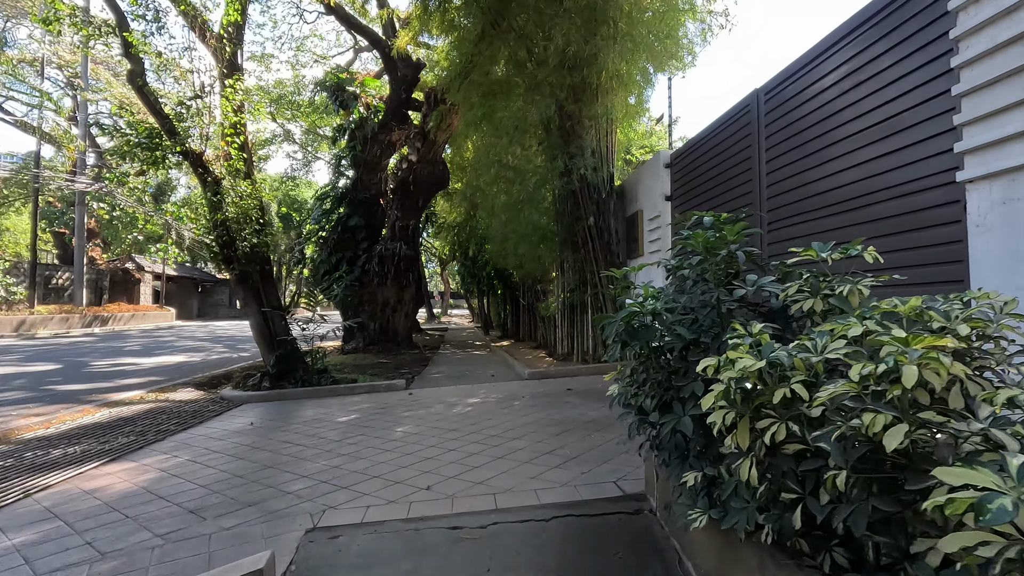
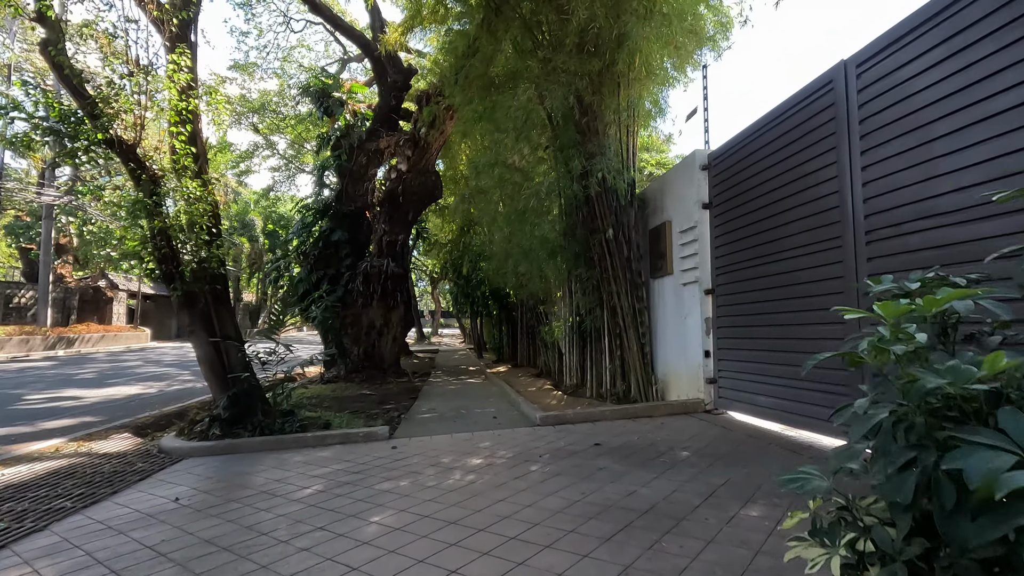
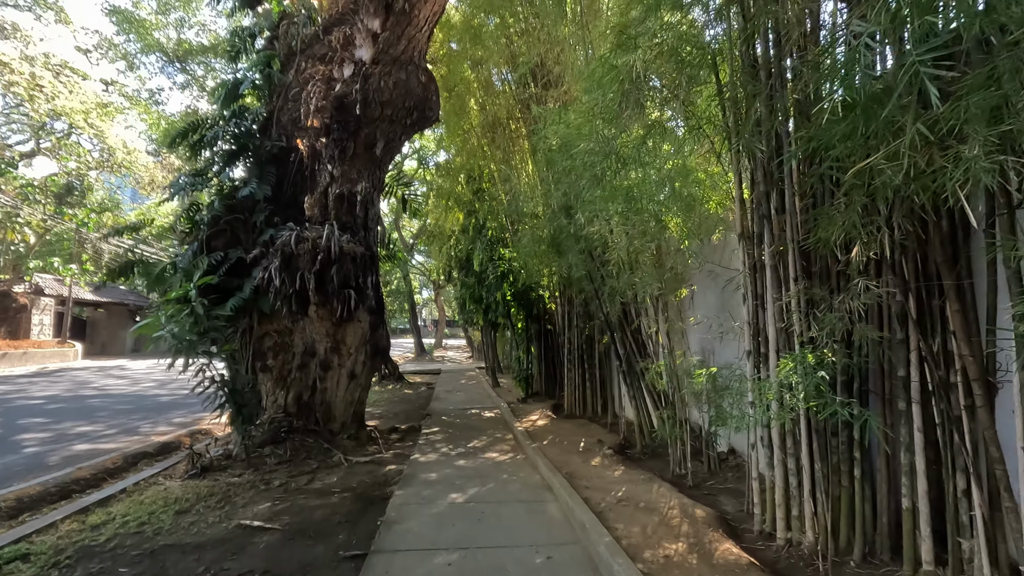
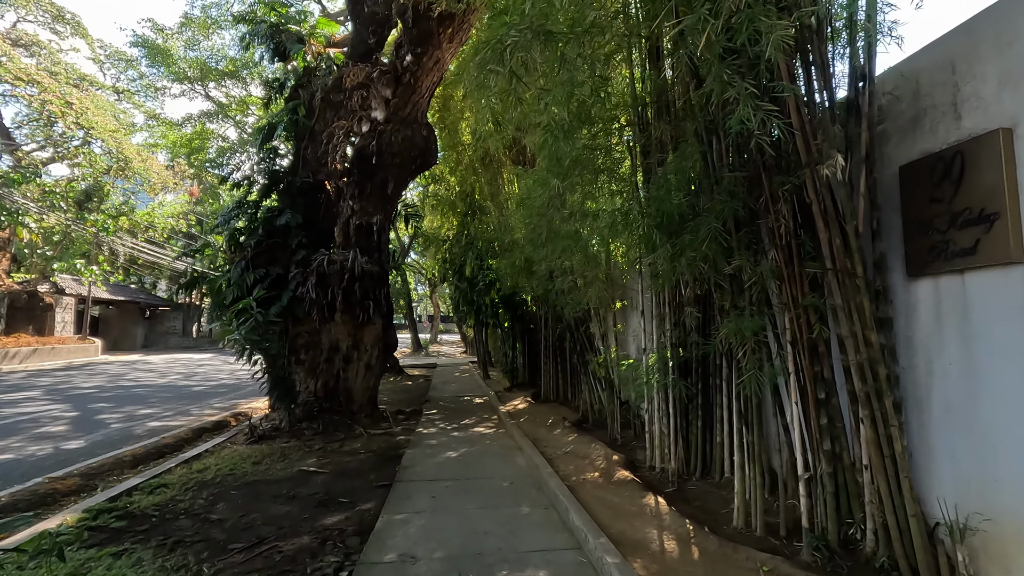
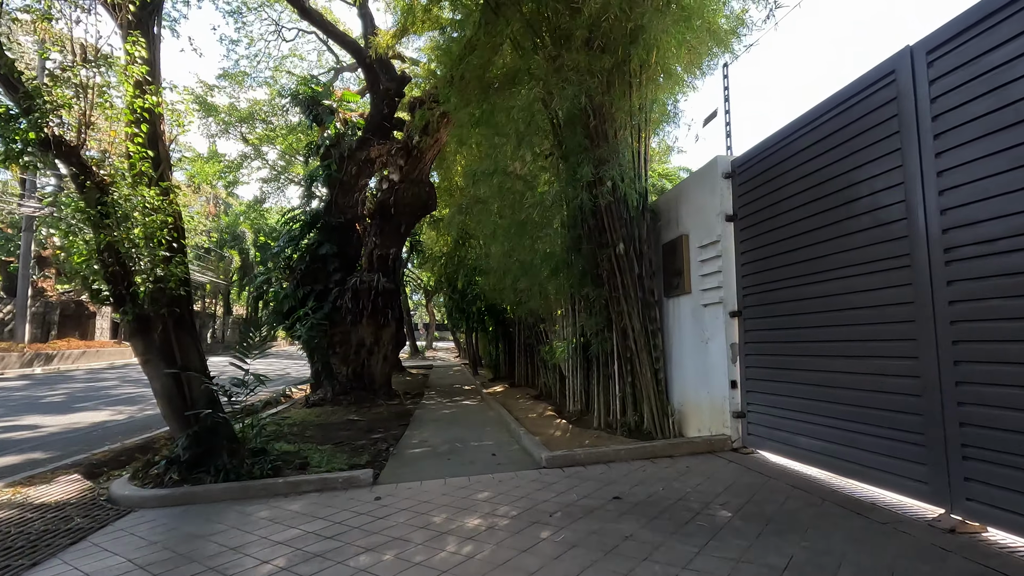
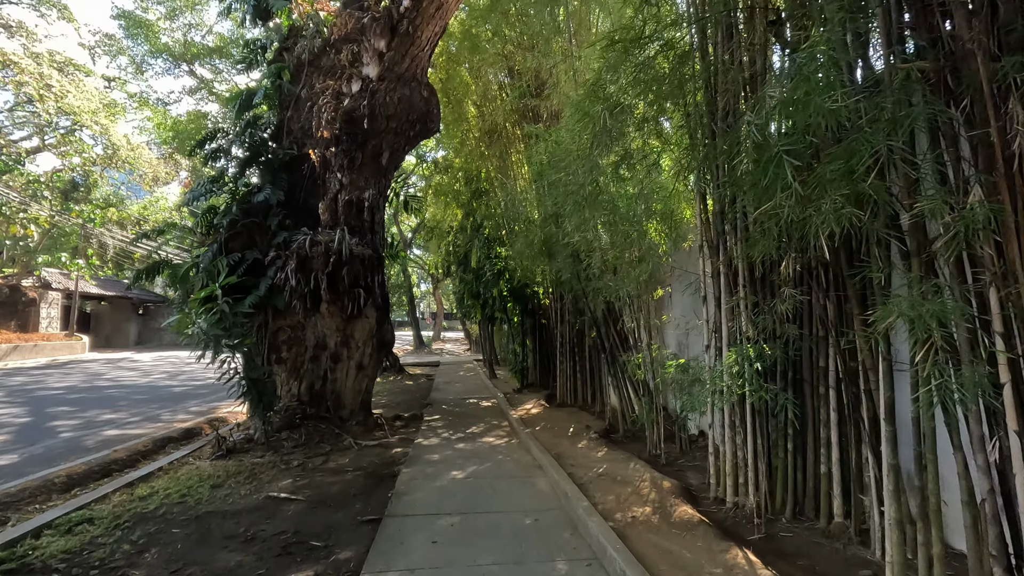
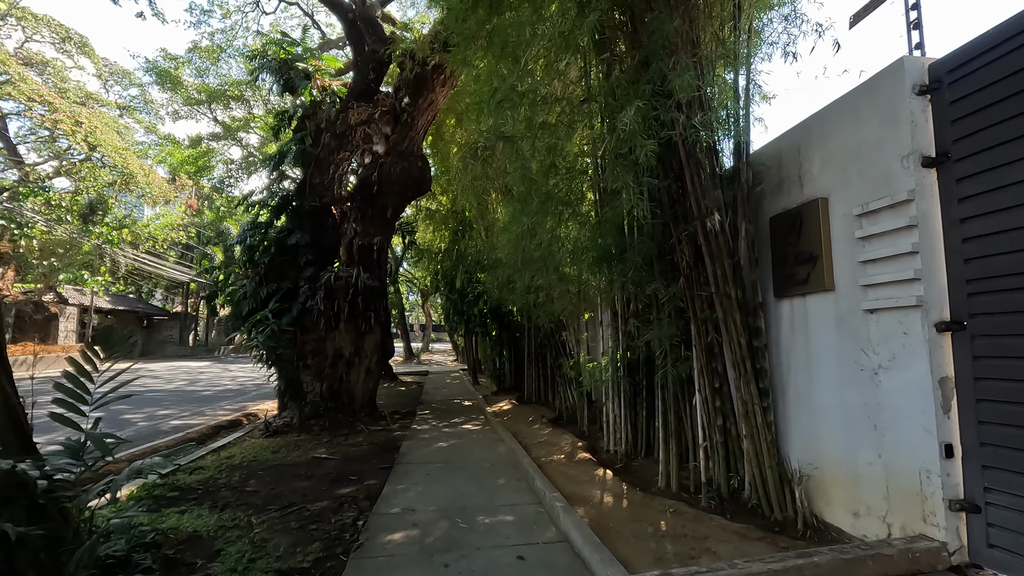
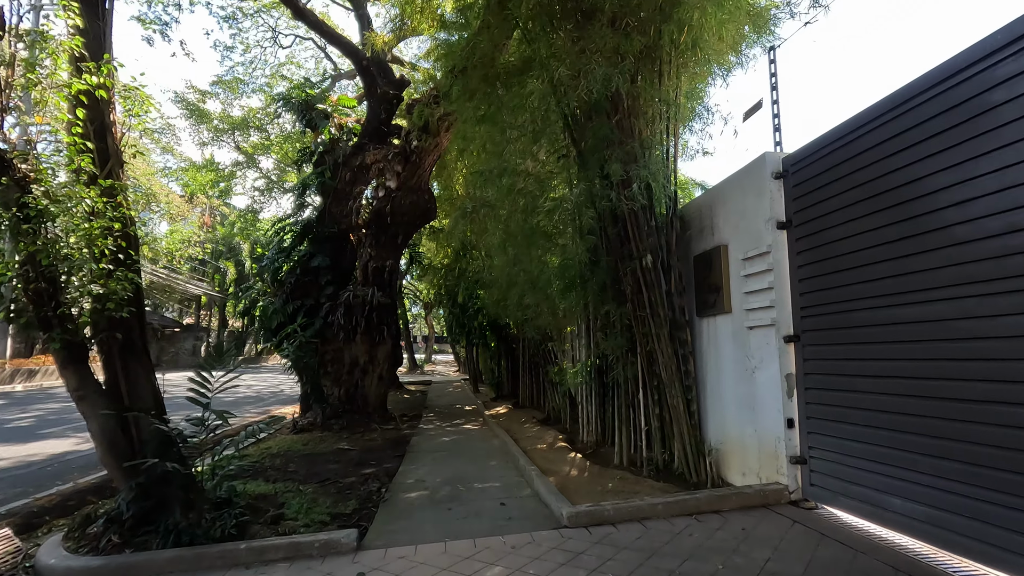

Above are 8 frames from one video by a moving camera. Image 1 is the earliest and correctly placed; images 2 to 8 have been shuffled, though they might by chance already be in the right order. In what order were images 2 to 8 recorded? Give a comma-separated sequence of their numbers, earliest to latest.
2, 5, 8, 7, 4, 6, 3
